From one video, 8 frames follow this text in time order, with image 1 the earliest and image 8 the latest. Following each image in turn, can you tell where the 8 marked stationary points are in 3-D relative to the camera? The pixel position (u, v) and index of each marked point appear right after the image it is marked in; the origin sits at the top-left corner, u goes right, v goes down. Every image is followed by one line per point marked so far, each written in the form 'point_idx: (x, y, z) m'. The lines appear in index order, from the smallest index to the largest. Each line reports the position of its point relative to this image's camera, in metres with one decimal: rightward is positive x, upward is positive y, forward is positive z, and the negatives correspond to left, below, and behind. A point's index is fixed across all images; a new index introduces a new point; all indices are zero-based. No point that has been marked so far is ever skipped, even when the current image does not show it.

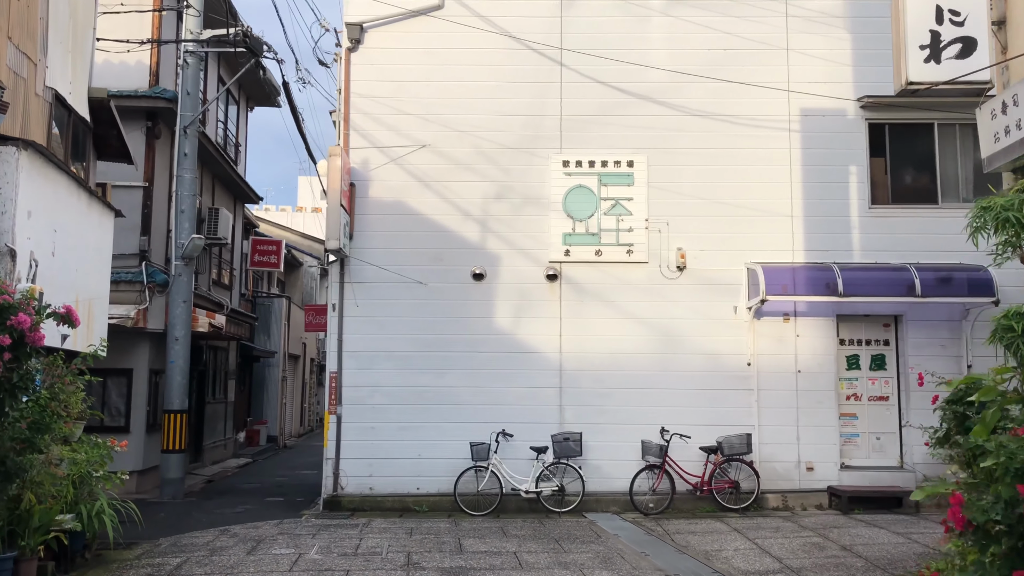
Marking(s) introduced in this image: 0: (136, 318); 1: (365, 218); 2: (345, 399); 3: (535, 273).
0: (-5.4, -0.4, +11.9) m
1: (-2.0, +0.9, +11.3) m
2: (-2.2, -1.5, +11.0) m
3: (+0.3, +0.2, +11.2) m
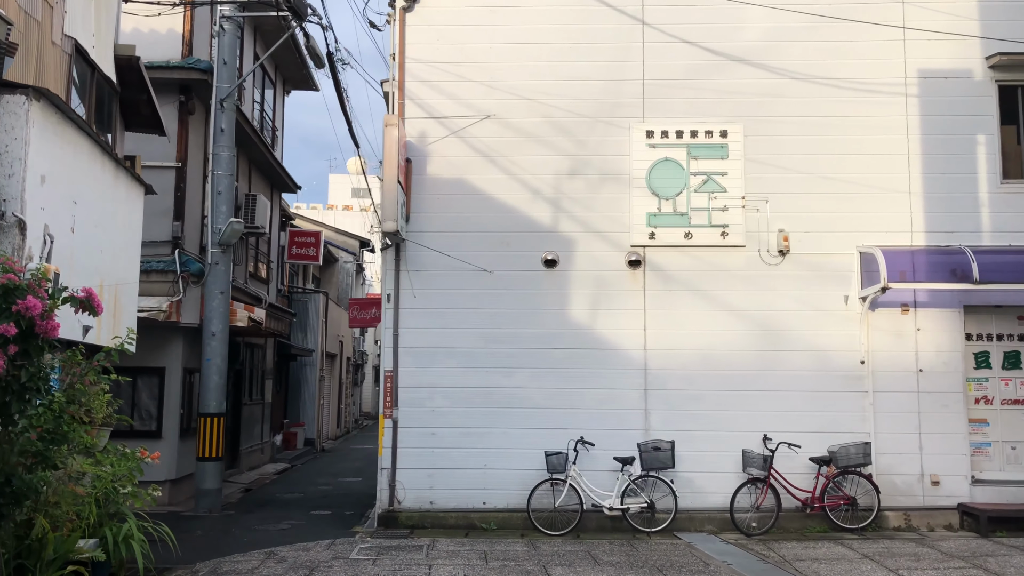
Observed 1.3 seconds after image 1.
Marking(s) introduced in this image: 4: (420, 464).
0: (-4.4, -0.3, +10.7) m
1: (-1.1, +1.1, +10.0) m
2: (-1.3, -1.3, +9.8) m
3: (+1.2, +0.3, +9.9) m
4: (-1.1, -2.0, +9.7) m
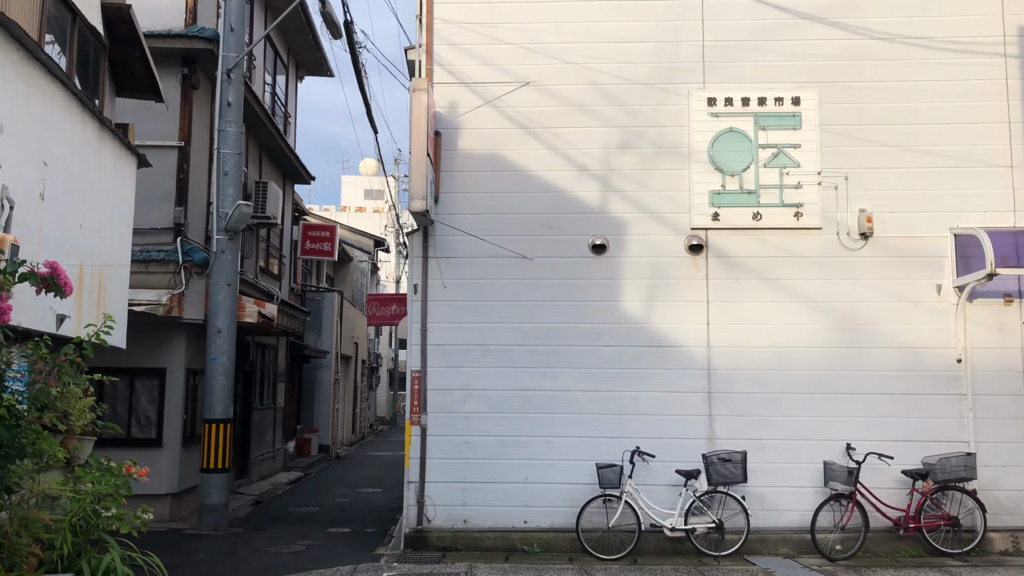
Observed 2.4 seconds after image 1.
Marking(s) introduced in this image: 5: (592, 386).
0: (-3.9, -0.2, +9.6) m
1: (-0.6, +1.2, +8.8) m
2: (-0.8, -1.2, +8.6) m
3: (+1.7, +0.5, +8.7) m
4: (-0.6, -1.9, +8.5) m
5: (+0.8, -1.0, +8.6) m
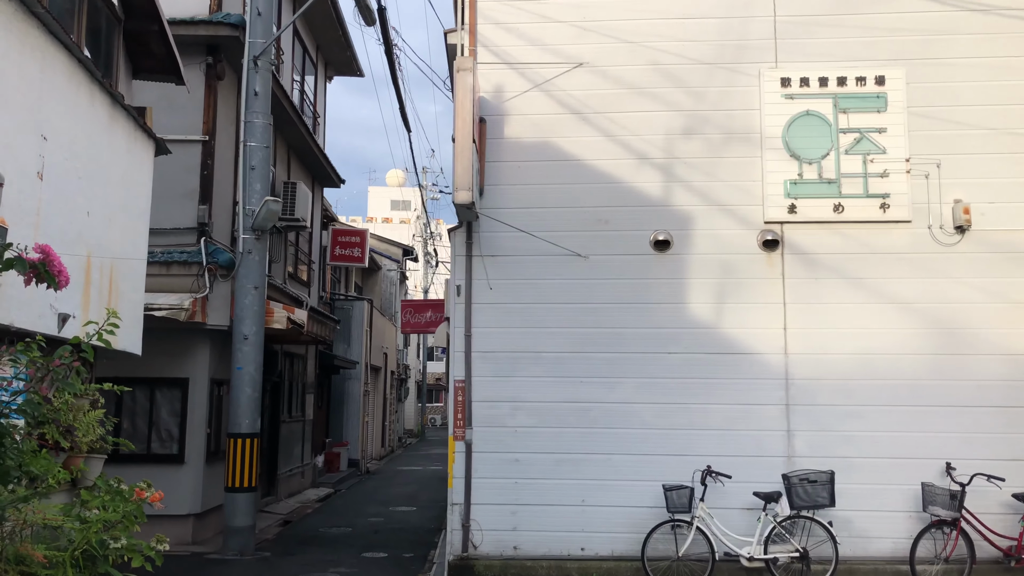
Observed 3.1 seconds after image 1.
0: (-3.4, -0.2, +8.9) m
1: (-0.1, +1.2, +8.1) m
2: (-0.3, -1.2, +7.8) m
3: (+2.2, +0.4, +7.8) m
4: (-0.1, -1.9, +7.7) m
5: (+1.3, -1.0, +7.7) m
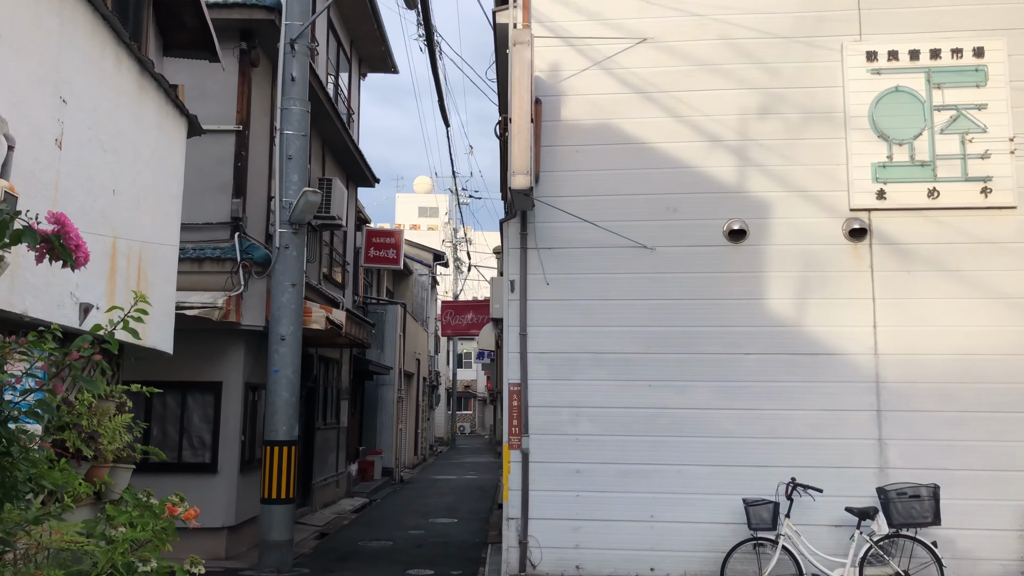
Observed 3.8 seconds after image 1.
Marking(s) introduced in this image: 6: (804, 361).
0: (-2.9, -0.2, +8.4) m
1: (+0.4, +1.2, +7.4) m
2: (+0.2, -1.2, +7.1) m
3: (+2.7, +0.5, +7.1) m
4: (+0.4, -1.9, +7.0) m
5: (+1.8, -1.0, +7.0) m
6: (+2.4, -0.6, +7.0) m
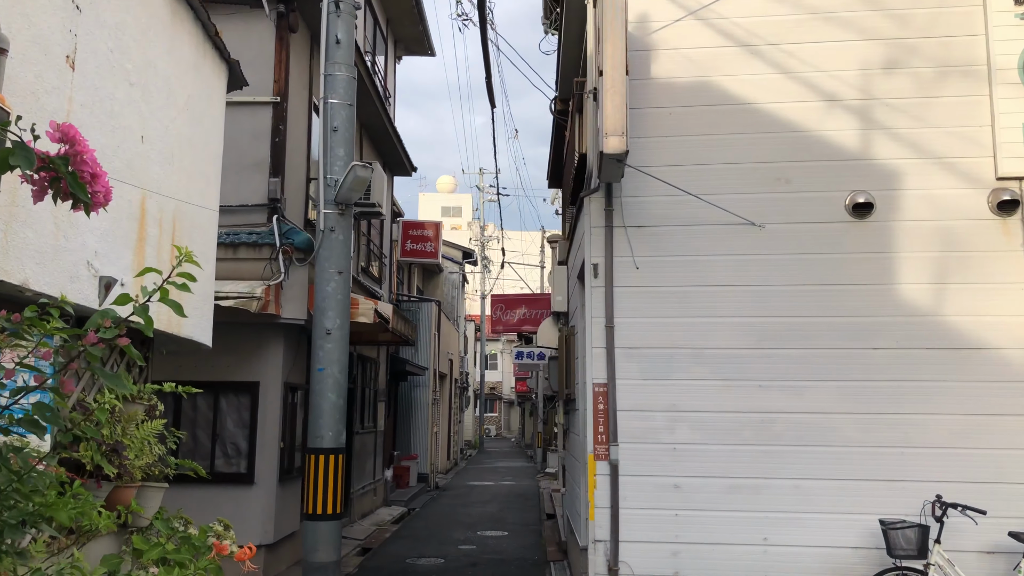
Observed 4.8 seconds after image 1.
0: (-2.2, -0.1, +7.4) m
1: (+1.0, +1.3, +6.4) m
2: (+0.8, -1.1, +6.1) m
3: (+3.3, +0.6, +6.0) m
4: (+1.1, -1.8, +6.0) m
5: (+2.5, -0.8, +5.9) m
6: (+3.1, -0.5, +5.9) m
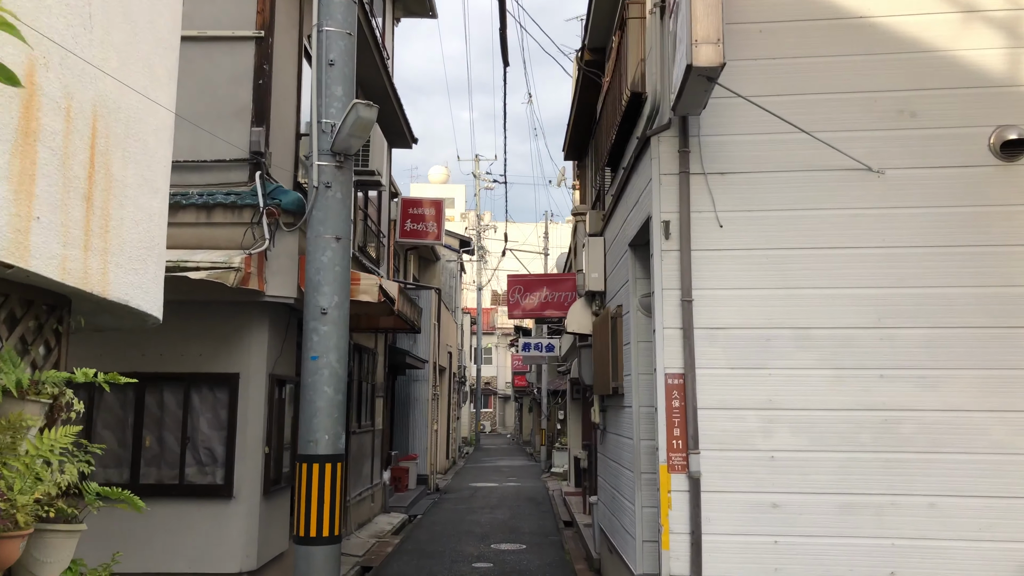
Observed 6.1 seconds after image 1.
0: (-1.9, +0.1, +6.0) m
1: (+1.3, +1.6, +5.0) m
2: (+1.1, -0.9, +4.8) m
3: (+3.6, +0.8, +4.7) m
4: (+1.4, -1.6, +4.6) m
5: (+2.8, -0.6, +4.6) m
6: (+3.4, -0.3, +4.6) m
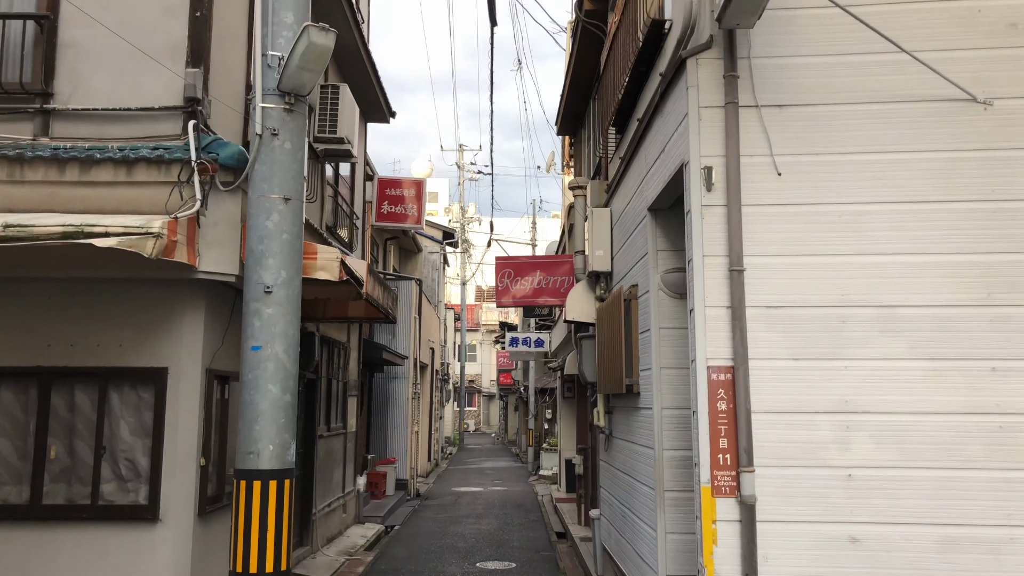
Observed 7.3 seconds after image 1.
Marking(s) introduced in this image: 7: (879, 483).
0: (-2.0, +0.3, +4.8) m
1: (+1.3, +1.7, +3.9) m
2: (+1.1, -0.7, +3.6) m
3: (+3.6, +1.0, +3.6) m
4: (+1.3, -1.4, +3.5) m
5: (+2.7, -0.5, +3.5) m
6: (+3.4, -0.1, +3.5) m
7: (+1.6, -0.8, +3.5) m
